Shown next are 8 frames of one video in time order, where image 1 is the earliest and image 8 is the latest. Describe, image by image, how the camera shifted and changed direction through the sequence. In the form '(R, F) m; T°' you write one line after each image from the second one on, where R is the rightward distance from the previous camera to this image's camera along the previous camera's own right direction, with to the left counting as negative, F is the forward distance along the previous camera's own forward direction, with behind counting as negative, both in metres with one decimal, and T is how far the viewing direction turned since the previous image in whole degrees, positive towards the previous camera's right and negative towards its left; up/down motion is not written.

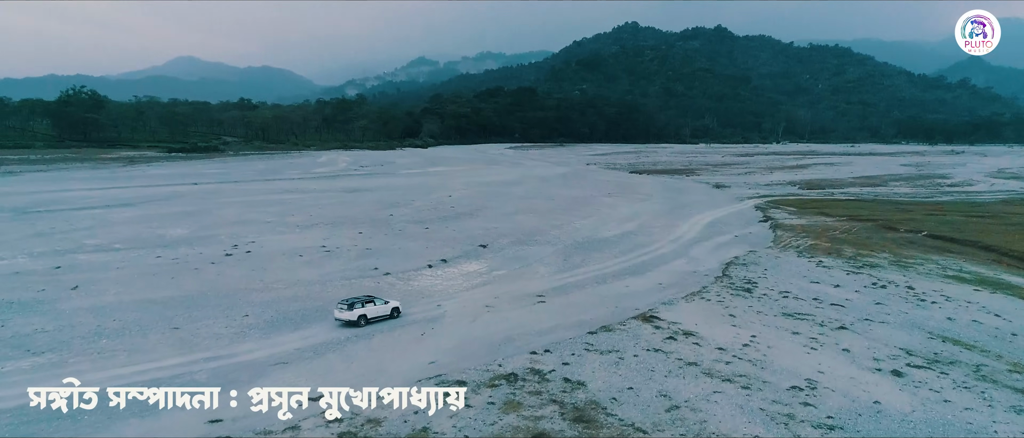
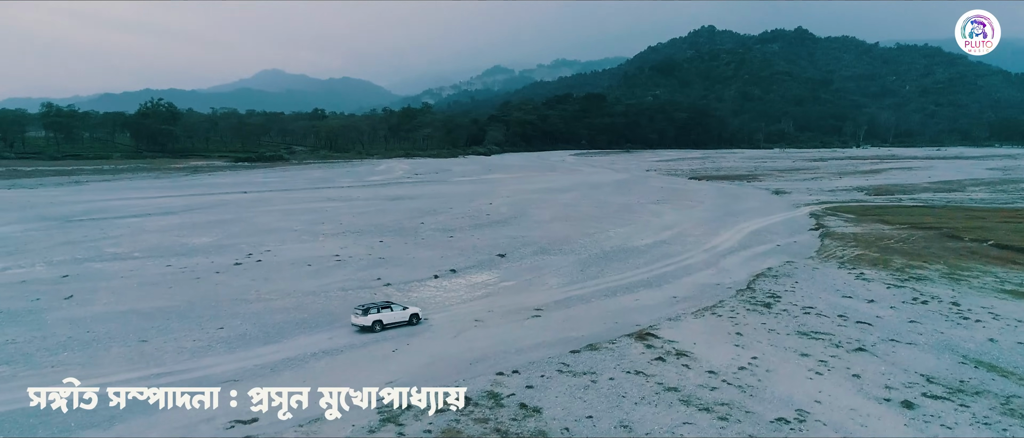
(+1.9, +1.2) m; -5°
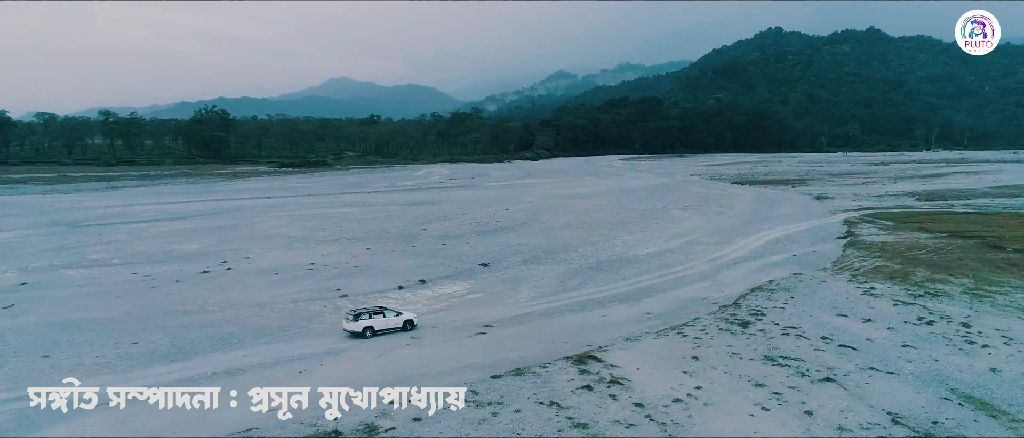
(+2.5, +1.7) m; -5°
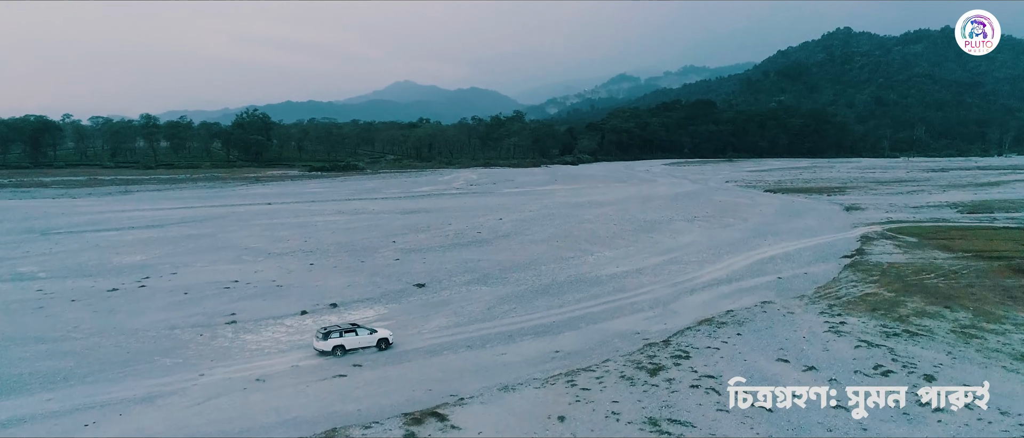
(+3.5, +2.6) m; -4°
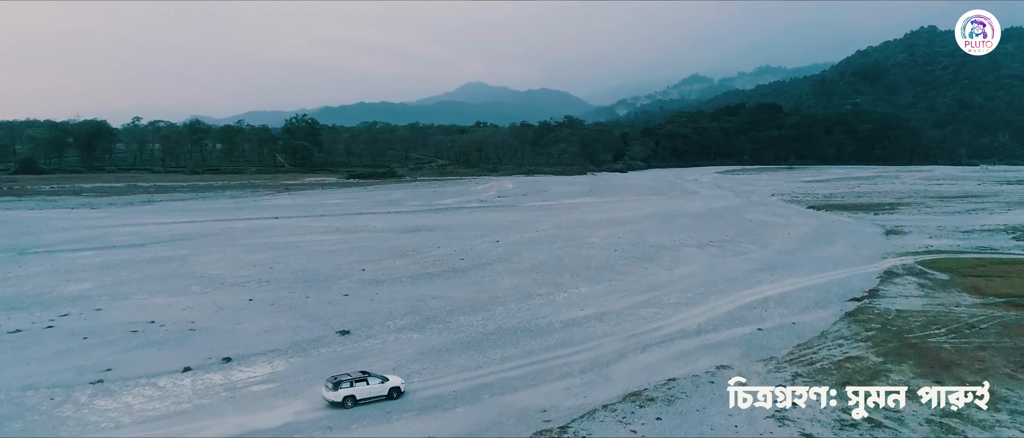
(+3.5, +2.6) m; -5°
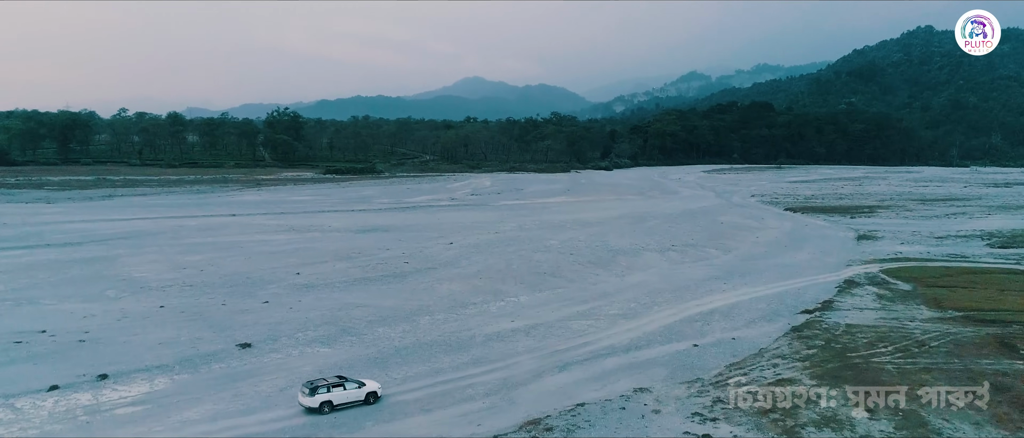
(+2.0, +1.4) m; 0°
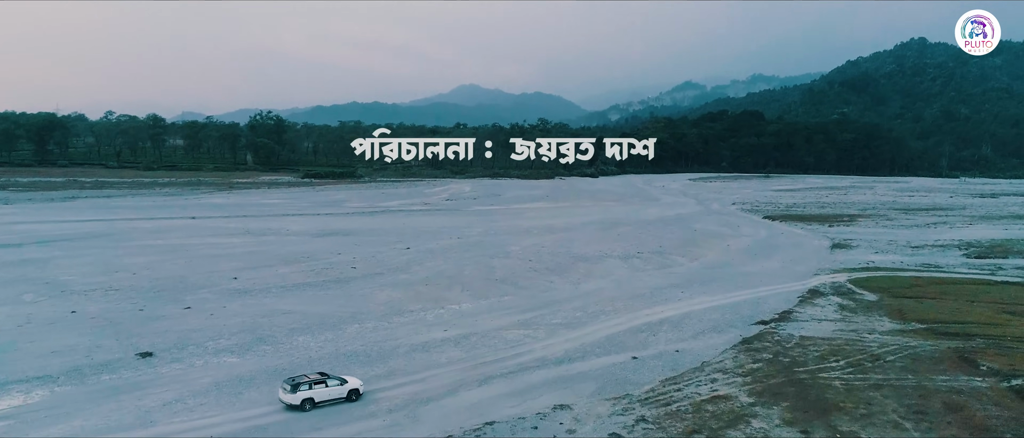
(+1.6, +1.3) m; 0°
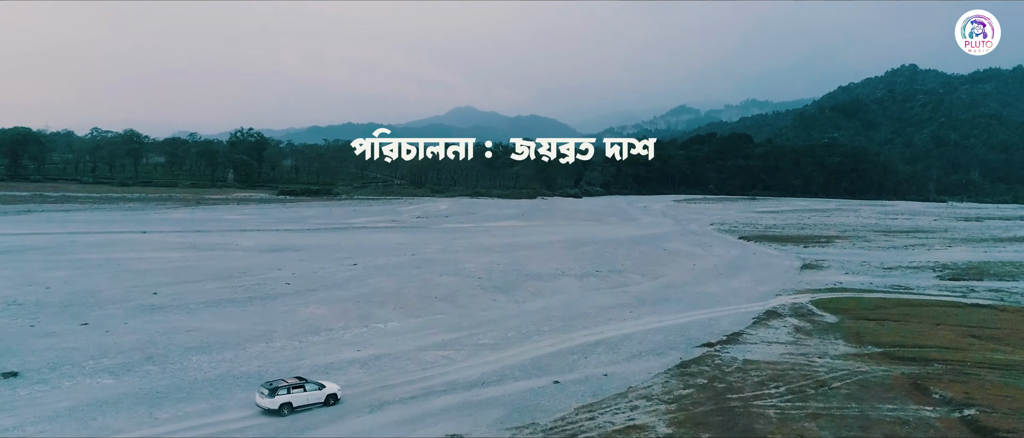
(+1.8, +1.6) m; 0°
